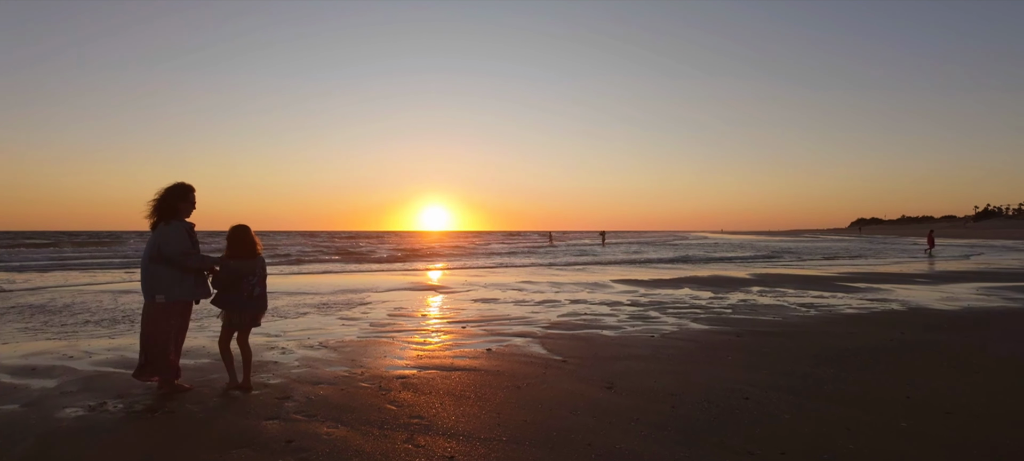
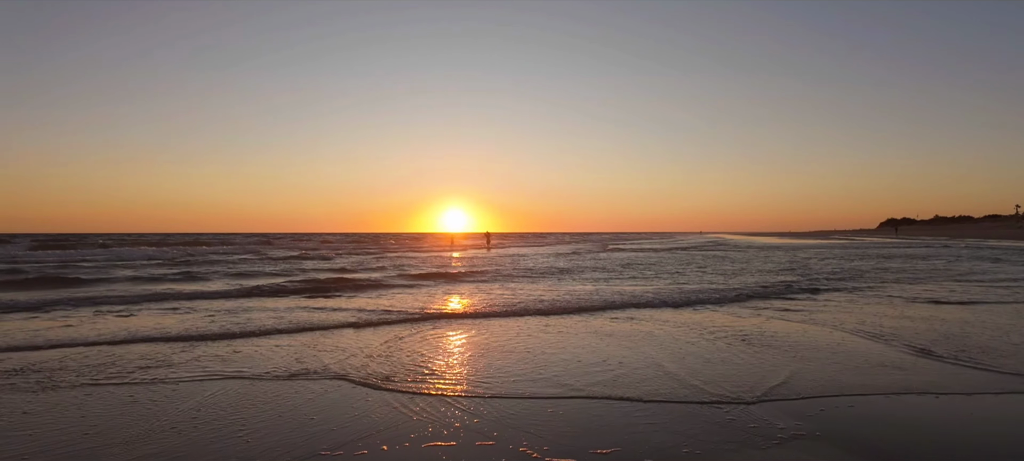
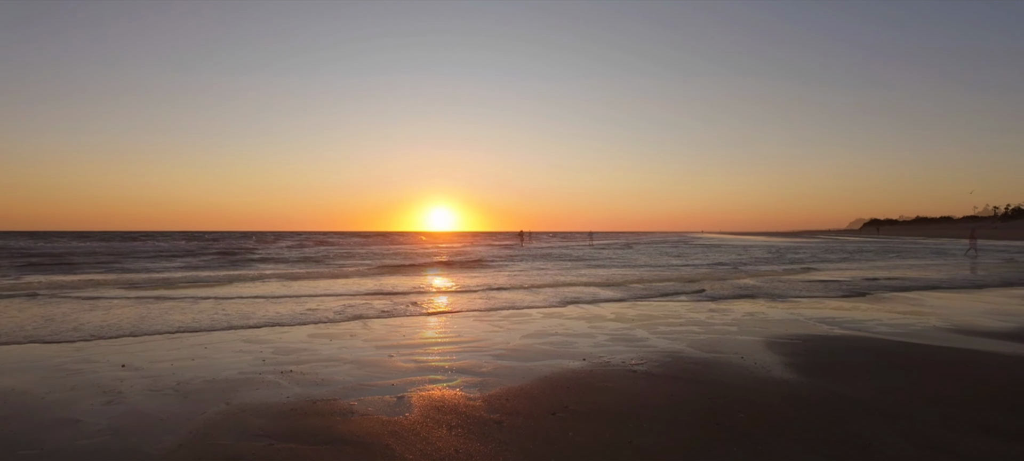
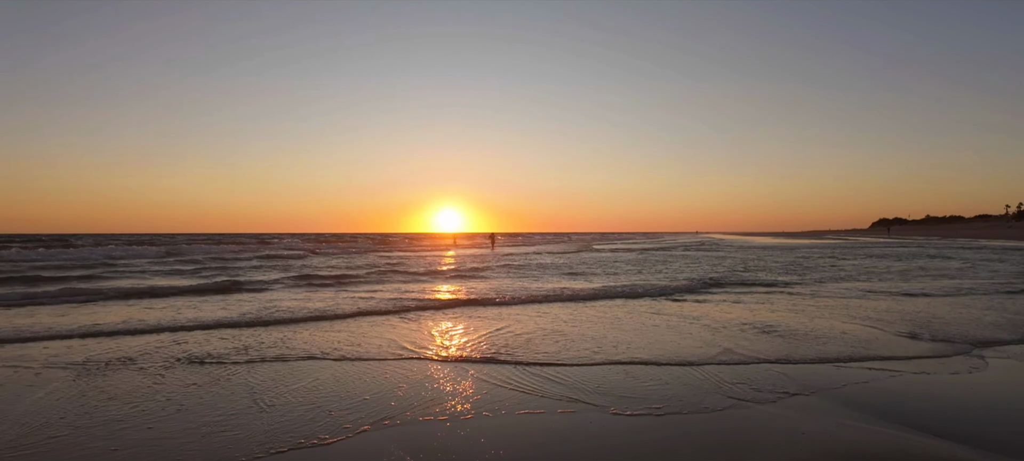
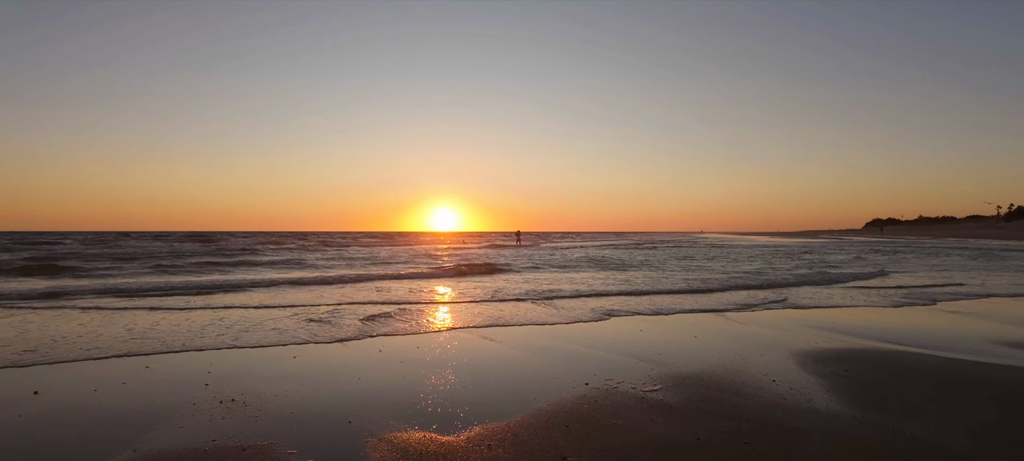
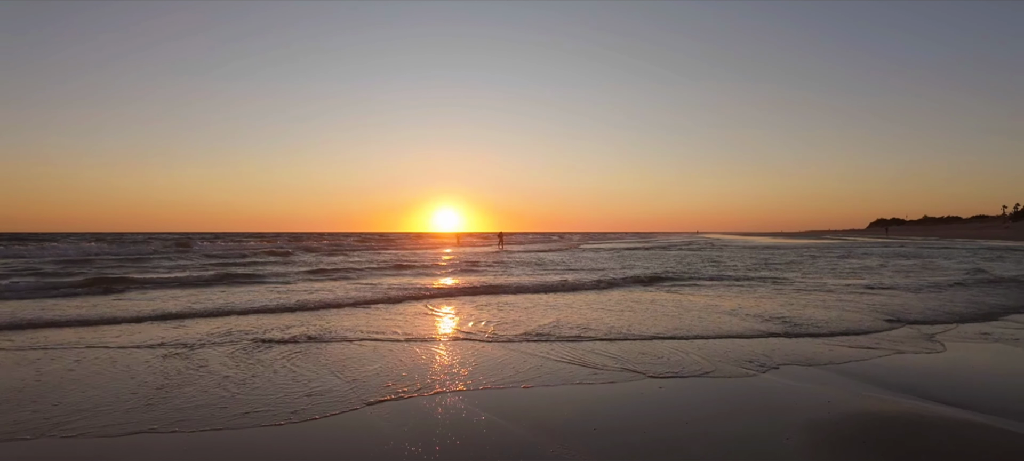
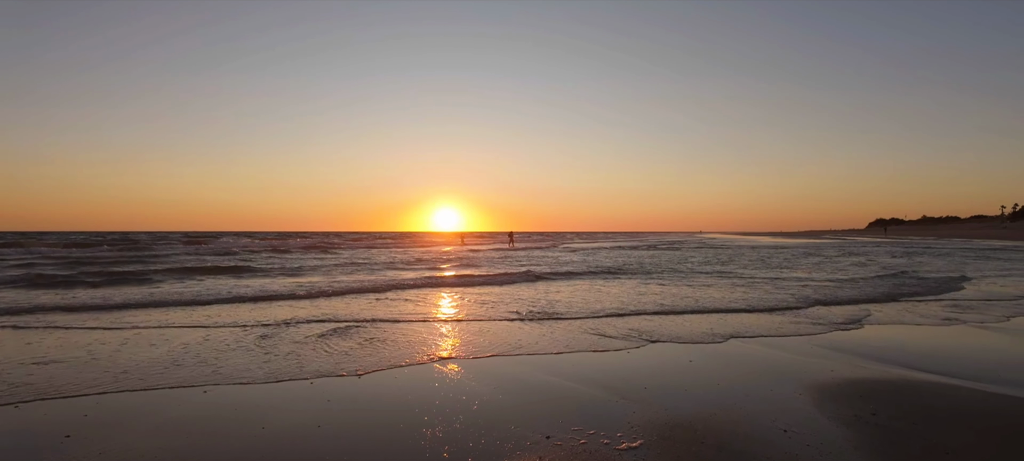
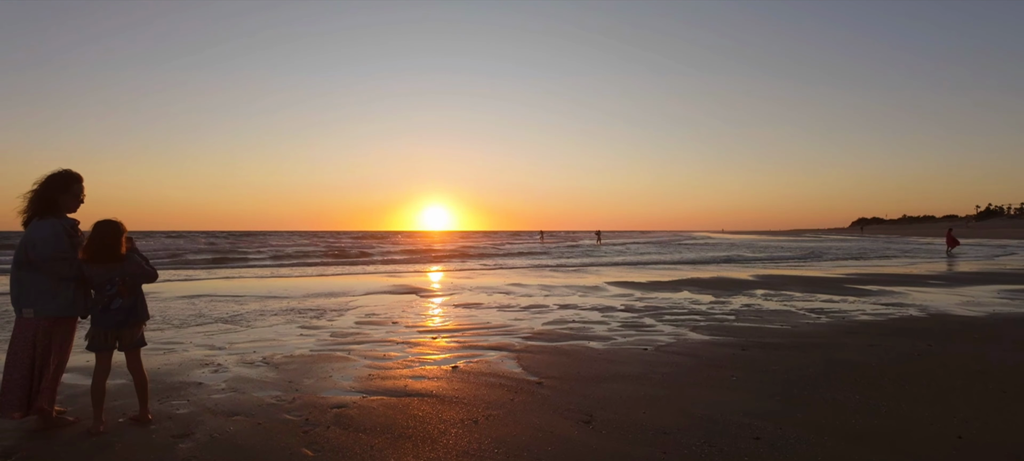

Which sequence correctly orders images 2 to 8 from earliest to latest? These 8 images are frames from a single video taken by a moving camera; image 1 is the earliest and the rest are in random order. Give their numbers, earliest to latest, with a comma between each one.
8, 3, 5, 7, 6, 4, 2
